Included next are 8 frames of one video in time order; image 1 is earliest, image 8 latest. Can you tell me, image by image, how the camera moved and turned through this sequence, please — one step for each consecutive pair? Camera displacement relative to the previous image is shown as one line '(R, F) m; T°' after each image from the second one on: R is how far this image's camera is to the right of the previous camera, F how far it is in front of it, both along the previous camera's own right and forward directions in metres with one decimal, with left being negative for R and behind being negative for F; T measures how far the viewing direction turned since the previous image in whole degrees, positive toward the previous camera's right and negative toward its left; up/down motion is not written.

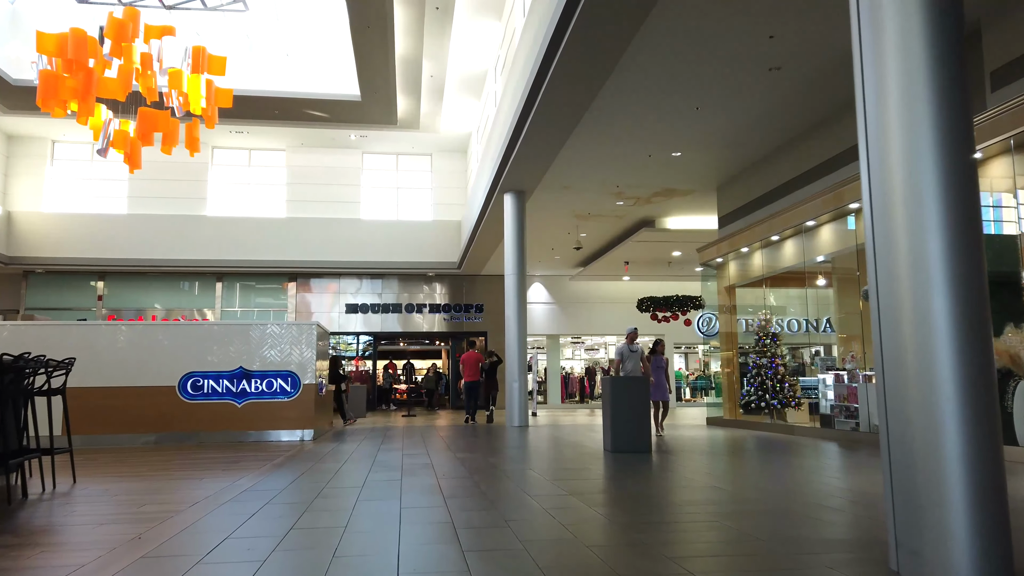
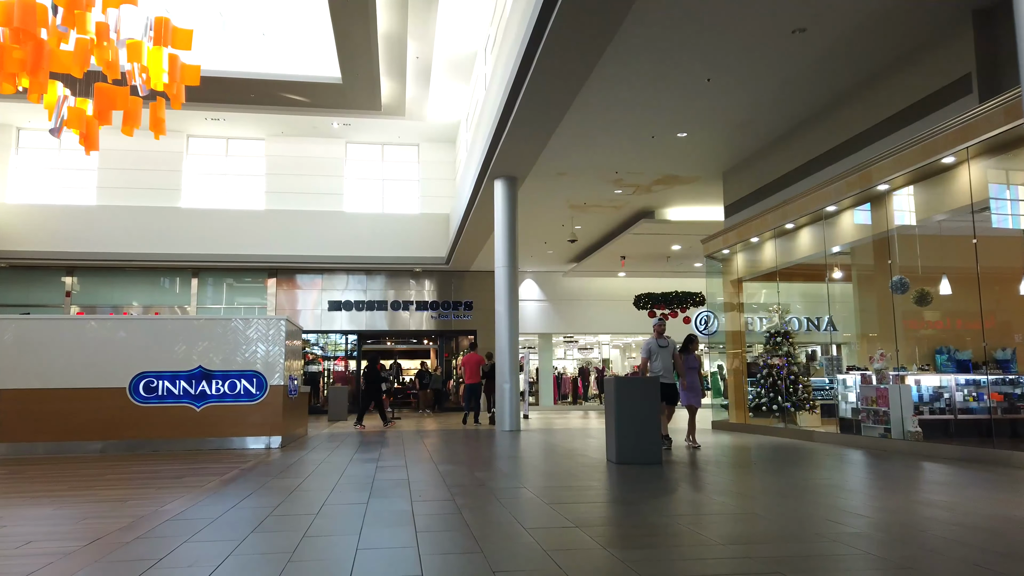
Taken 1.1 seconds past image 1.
(0.0, +0.9) m; +1°
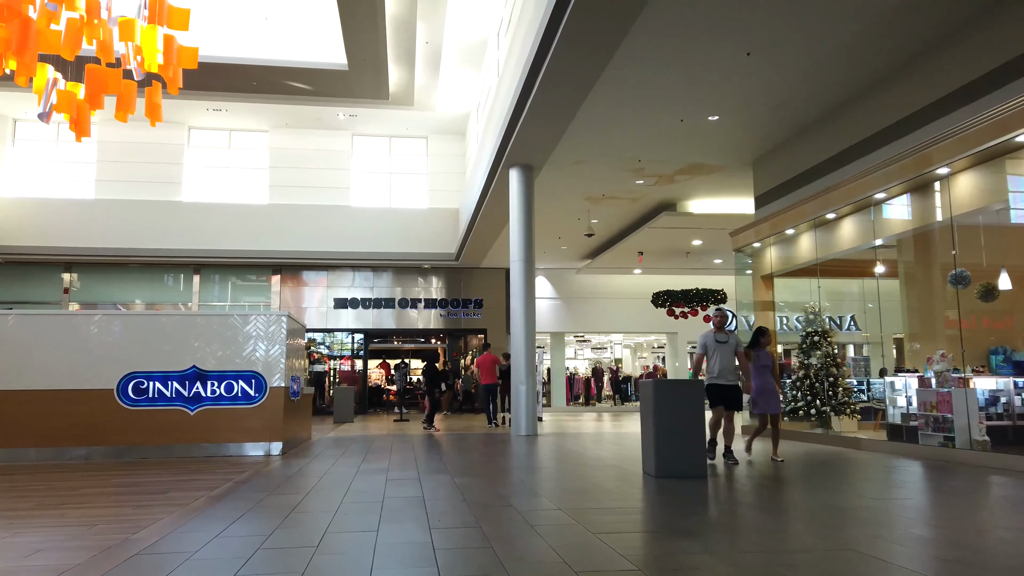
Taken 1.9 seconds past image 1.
(-0.2, +0.7) m; 0°
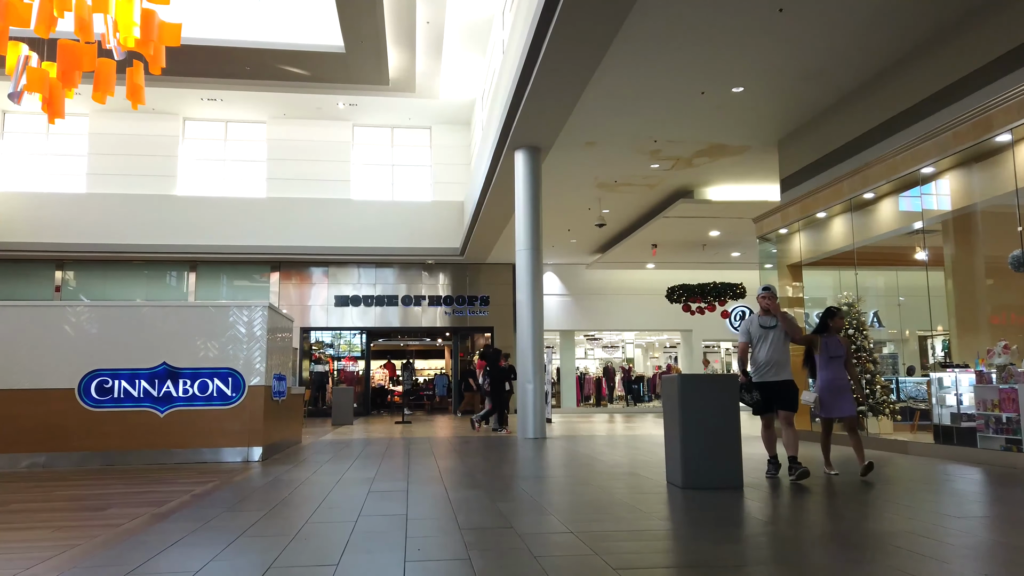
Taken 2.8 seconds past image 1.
(0.0, +0.8) m; -1°
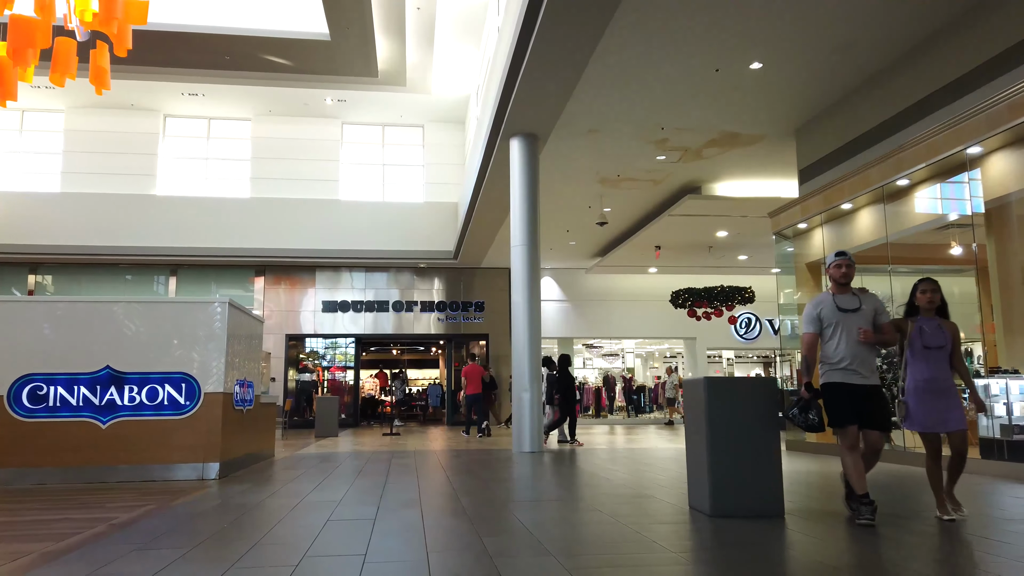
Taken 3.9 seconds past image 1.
(0.0, +0.8) m; 0°
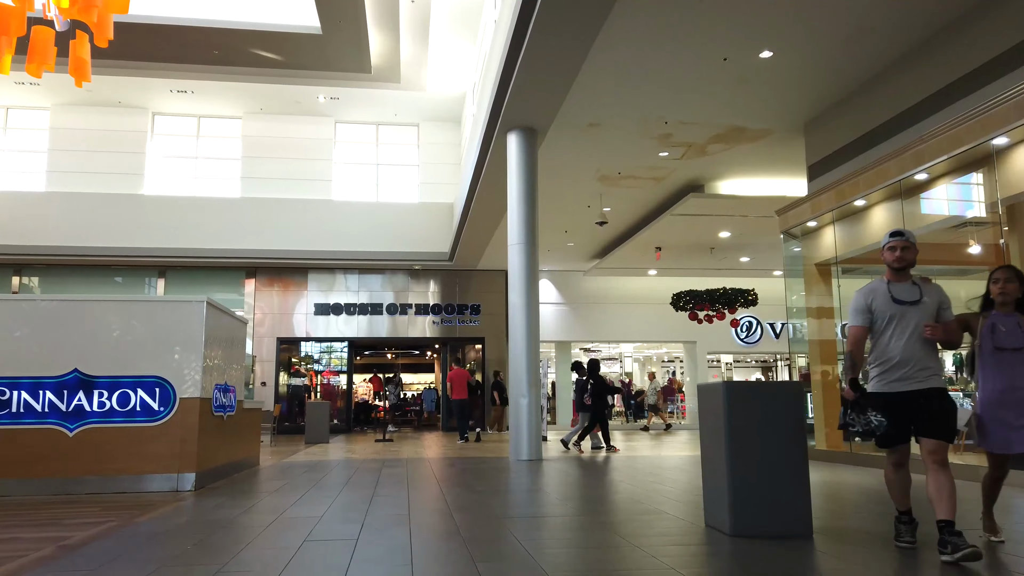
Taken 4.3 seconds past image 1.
(0.0, +0.4) m; 0°
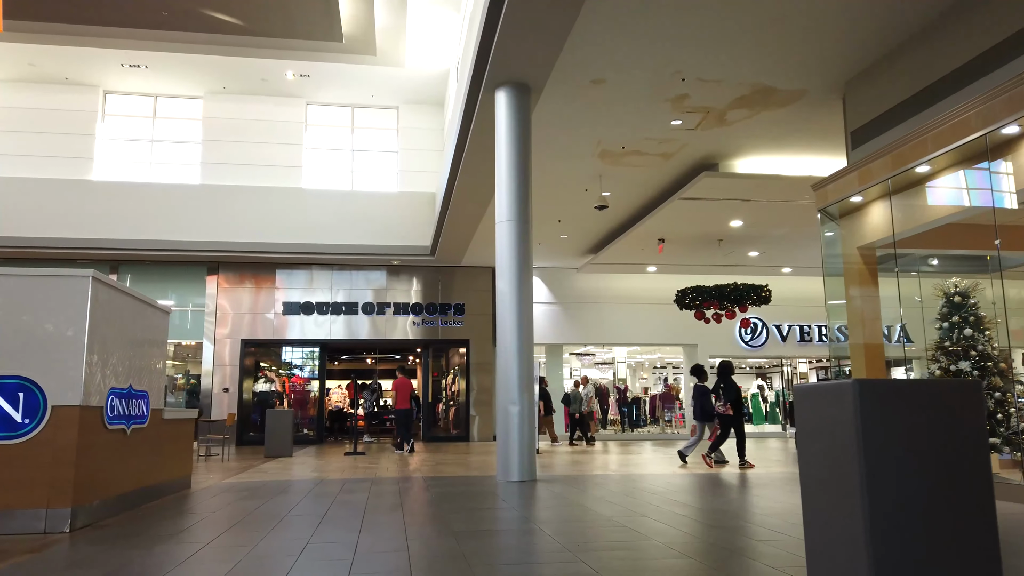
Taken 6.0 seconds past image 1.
(0.0, +1.4) m; +1°
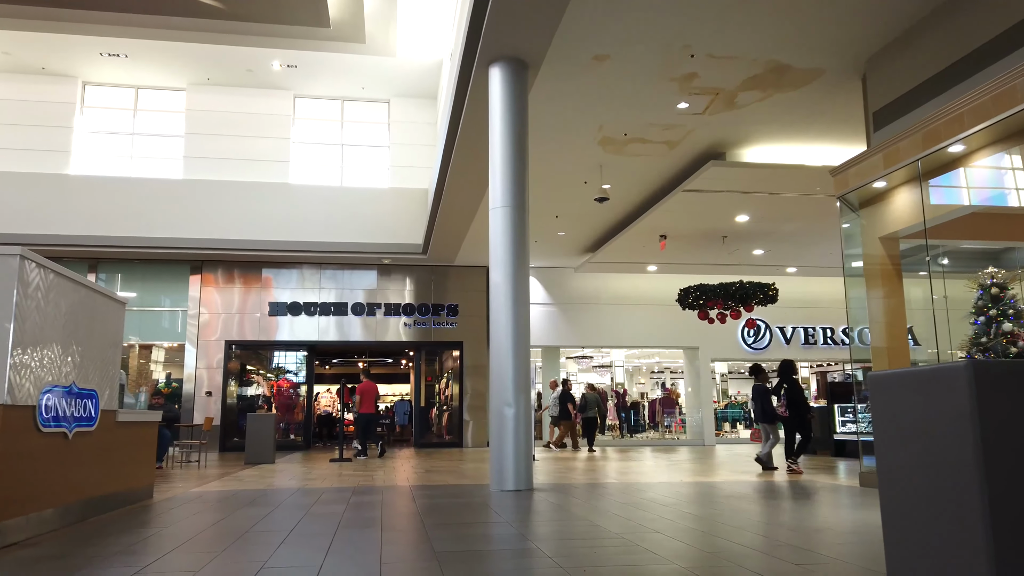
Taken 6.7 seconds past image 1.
(0.0, +0.6) m; 0°
